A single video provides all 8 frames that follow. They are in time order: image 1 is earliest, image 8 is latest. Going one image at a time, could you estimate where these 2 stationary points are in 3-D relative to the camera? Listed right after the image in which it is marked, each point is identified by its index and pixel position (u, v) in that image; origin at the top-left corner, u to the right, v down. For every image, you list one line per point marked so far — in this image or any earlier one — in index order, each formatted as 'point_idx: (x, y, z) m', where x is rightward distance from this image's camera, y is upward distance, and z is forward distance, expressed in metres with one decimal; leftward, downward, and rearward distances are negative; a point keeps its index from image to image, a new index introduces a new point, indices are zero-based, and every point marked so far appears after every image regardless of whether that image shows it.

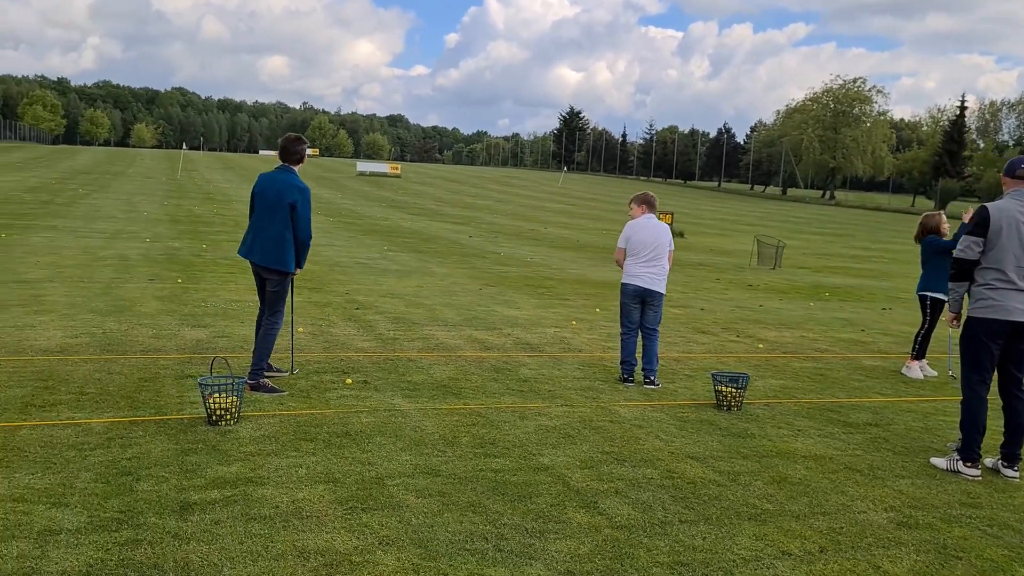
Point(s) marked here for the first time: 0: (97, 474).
0: (-1.8, -0.8, +4.0) m
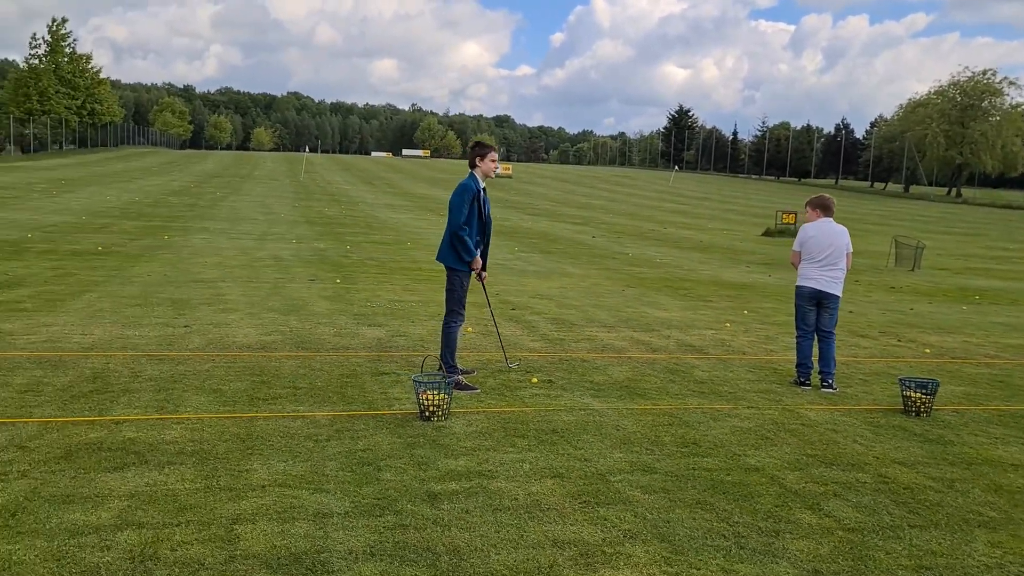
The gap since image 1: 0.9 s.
0: (-0.8, -0.8, +4.3) m
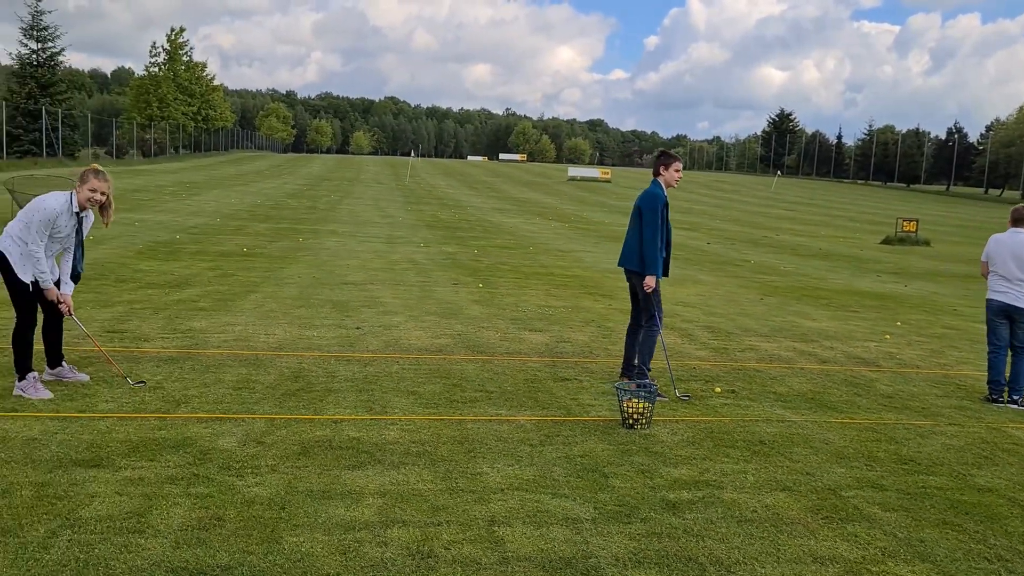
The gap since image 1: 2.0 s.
0: (+0.3, -0.9, +4.4) m
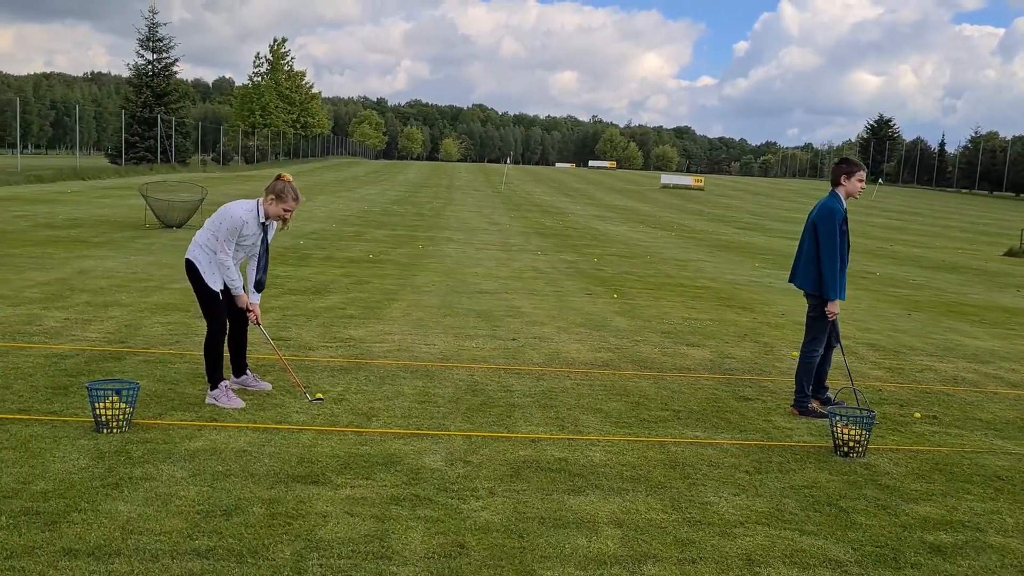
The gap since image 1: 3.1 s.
0: (+1.3, -1.0, +4.1) m
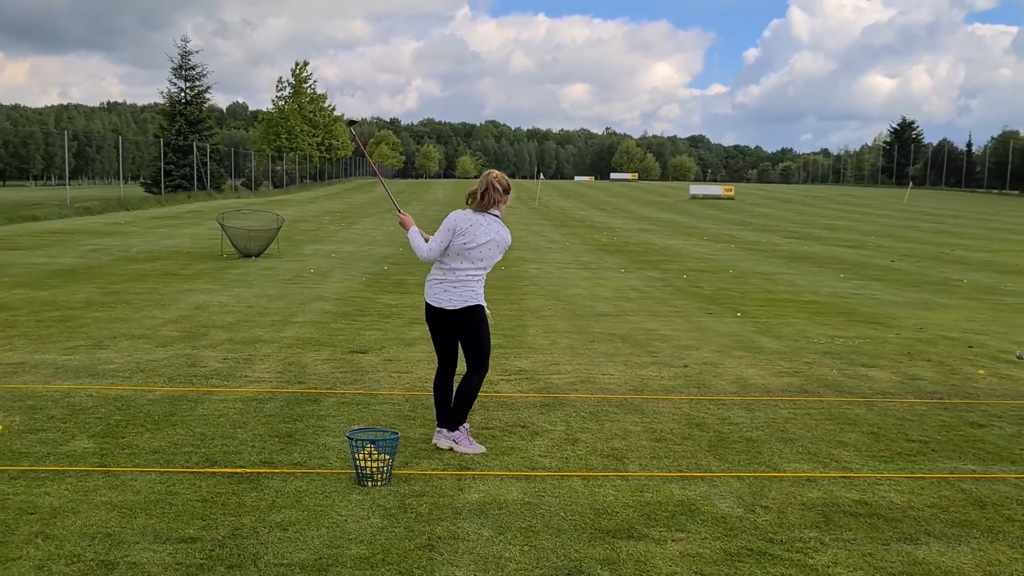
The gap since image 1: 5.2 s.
0: (+2.7, -1.1, +3.8) m
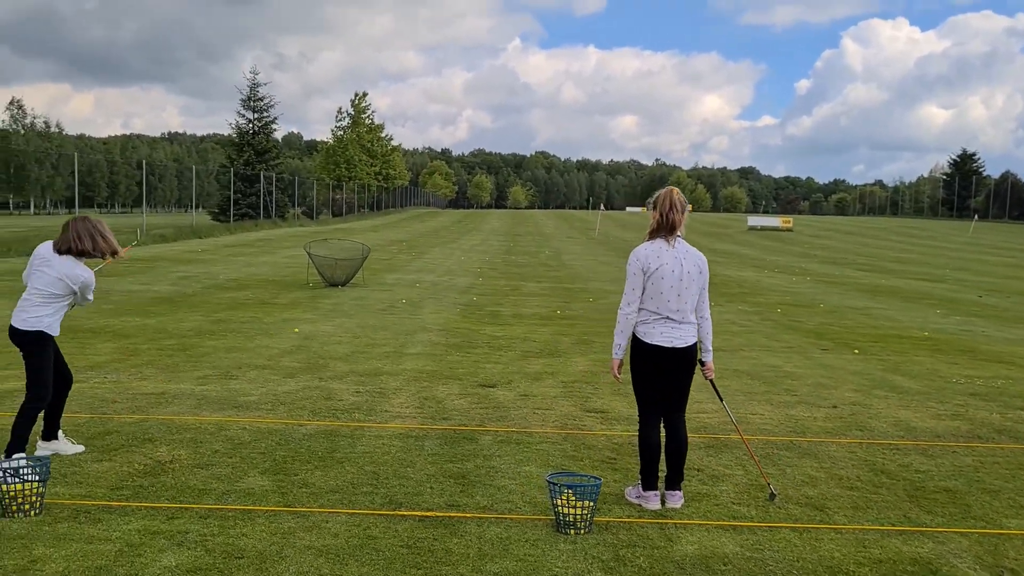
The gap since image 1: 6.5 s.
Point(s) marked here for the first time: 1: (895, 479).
0: (+3.6, -1.3, +3.4) m
1: (+2.2, -1.1, +5.2) m
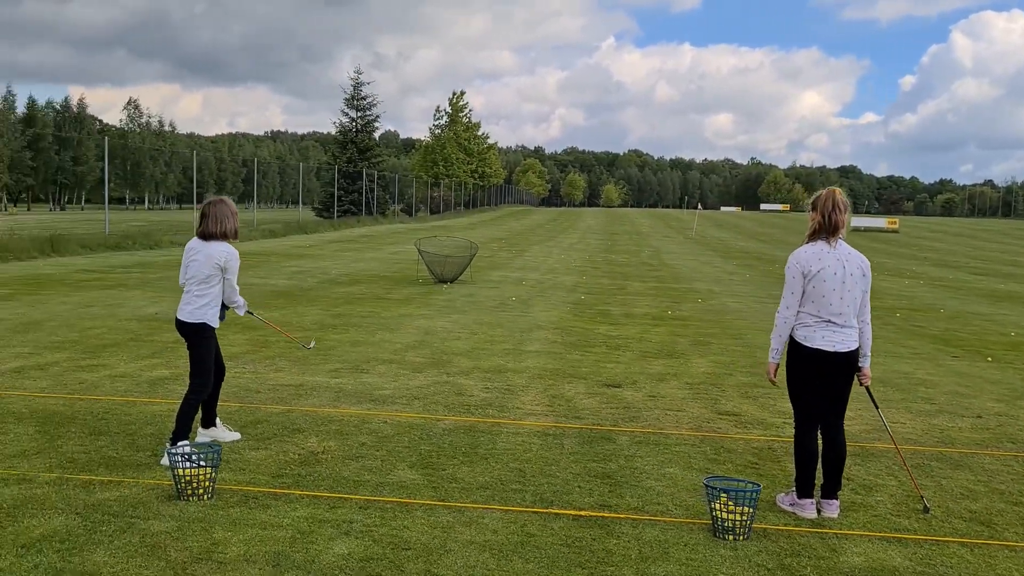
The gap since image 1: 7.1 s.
0: (+4.2, -1.3, +3.0) m
1: (+3.0, -1.1, +5.0) m
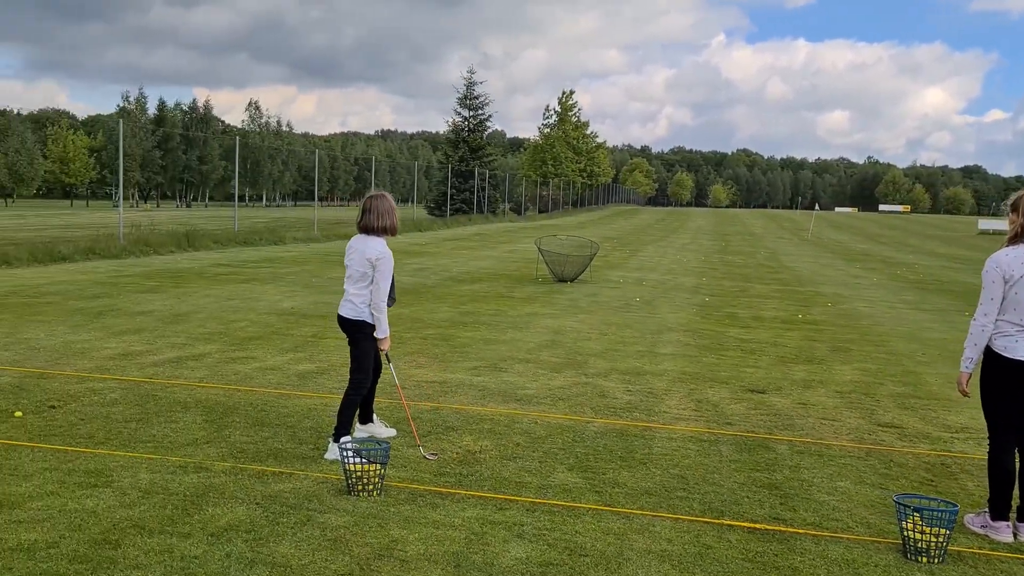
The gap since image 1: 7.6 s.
0: (+4.8, -1.4, +2.4) m
1: (+3.8, -1.2, +4.5) m
